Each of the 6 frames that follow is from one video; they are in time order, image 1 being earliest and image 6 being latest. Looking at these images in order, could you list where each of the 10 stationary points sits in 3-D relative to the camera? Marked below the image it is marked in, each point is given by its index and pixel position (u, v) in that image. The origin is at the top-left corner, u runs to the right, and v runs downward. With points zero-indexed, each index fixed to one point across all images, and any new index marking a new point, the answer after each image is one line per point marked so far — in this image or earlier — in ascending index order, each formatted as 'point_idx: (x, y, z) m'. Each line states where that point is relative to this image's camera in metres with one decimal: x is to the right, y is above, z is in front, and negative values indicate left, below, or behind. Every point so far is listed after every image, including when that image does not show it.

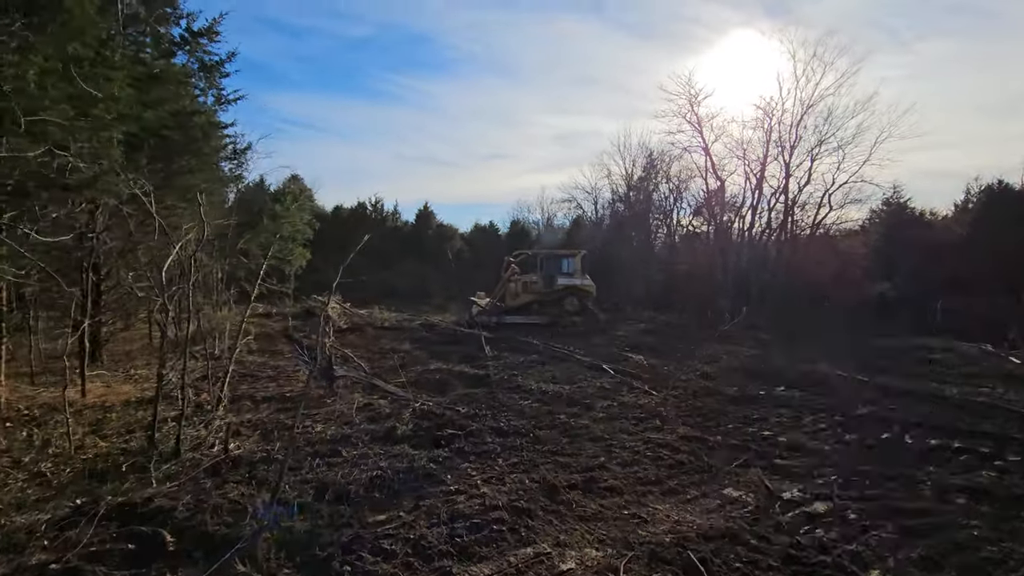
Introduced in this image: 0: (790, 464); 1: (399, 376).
0: (+3.1, -1.9, +5.5) m
1: (-2.3, -1.8, +10.2) m
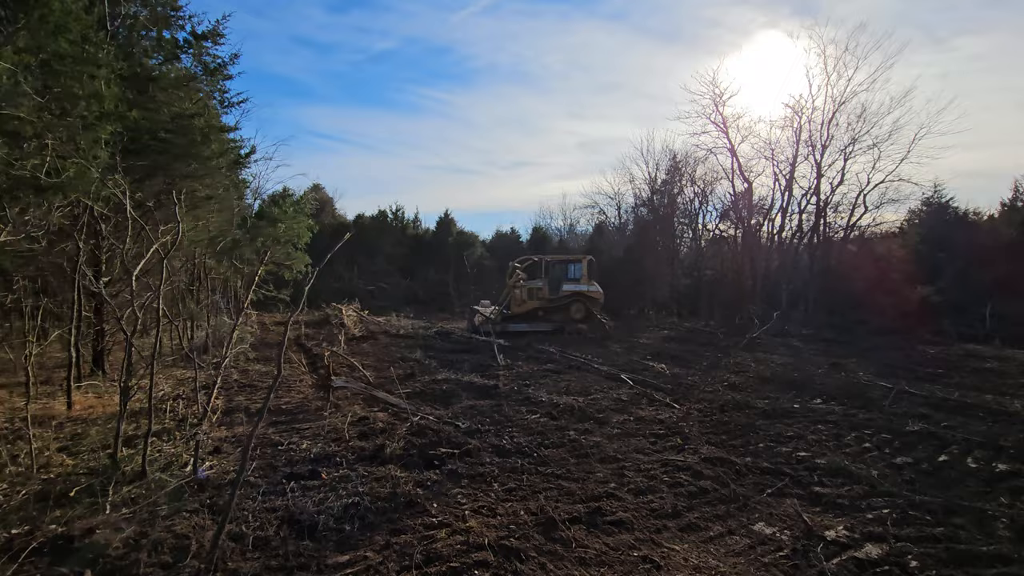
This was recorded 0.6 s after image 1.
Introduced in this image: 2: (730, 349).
0: (+3.0, -1.9, +4.8) m
1: (-2.1, -1.9, +9.7) m
2: (+7.6, -2.1, +17.4) m
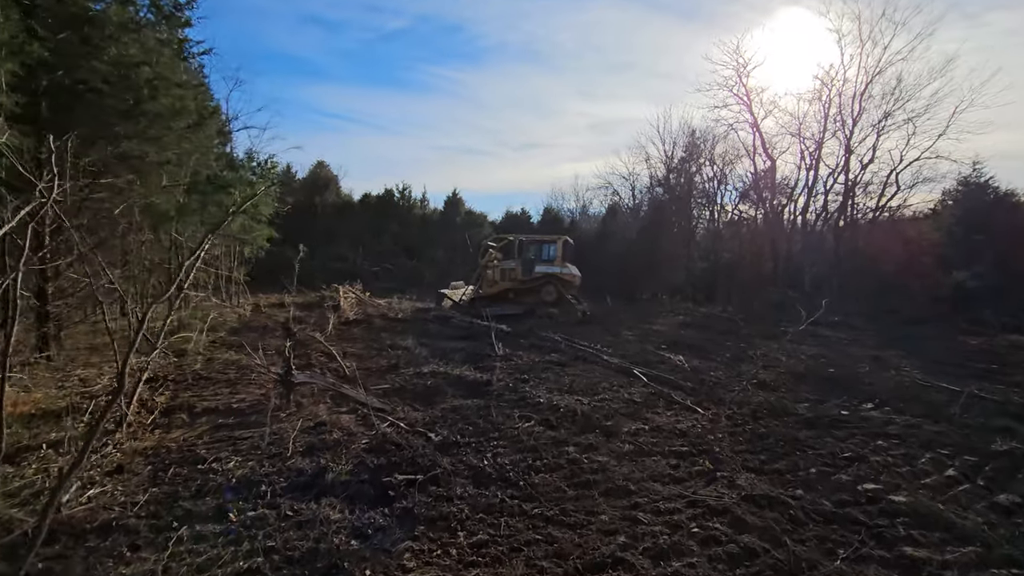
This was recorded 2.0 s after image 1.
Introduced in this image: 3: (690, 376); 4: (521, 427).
0: (+2.8, -1.8, +3.4) m
1: (-2.2, -1.5, +8.5) m
2: (+7.7, -1.6, +15.9) m
3: (+3.4, -1.7, +9.6) m
4: (+0.1, -1.6, +5.9) m
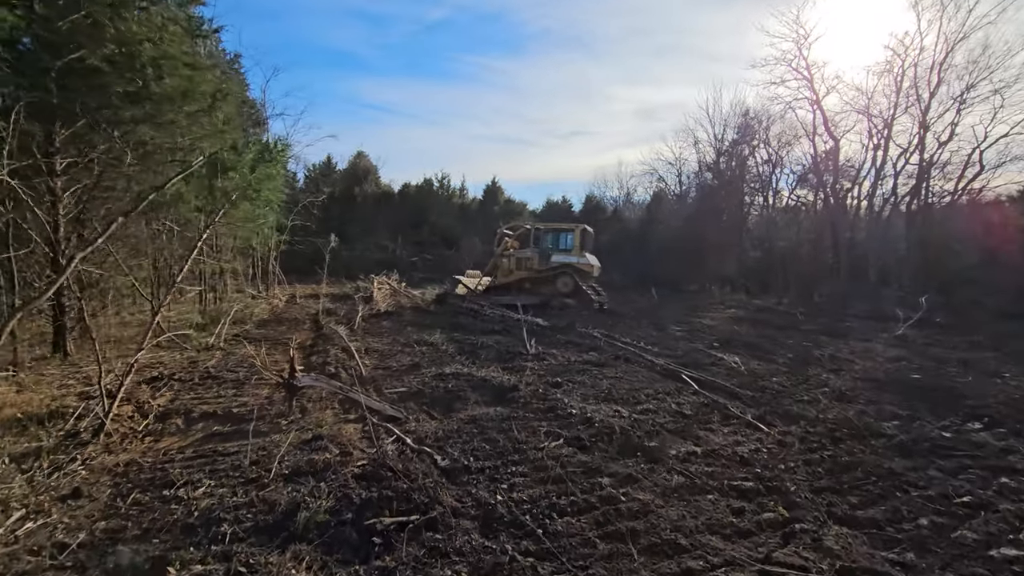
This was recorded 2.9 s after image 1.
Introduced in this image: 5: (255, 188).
0: (+2.8, -1.8, +2.2) m
1: (-1.7, -1.4, +7.7) m
2: (+8.7, -1.4, +14.3) m
3: (+3.9, -1.6, +8.4) m
4: (+0.3, -1.6, +5.0) m
5: (-6.4, +2.5, +12.4) m
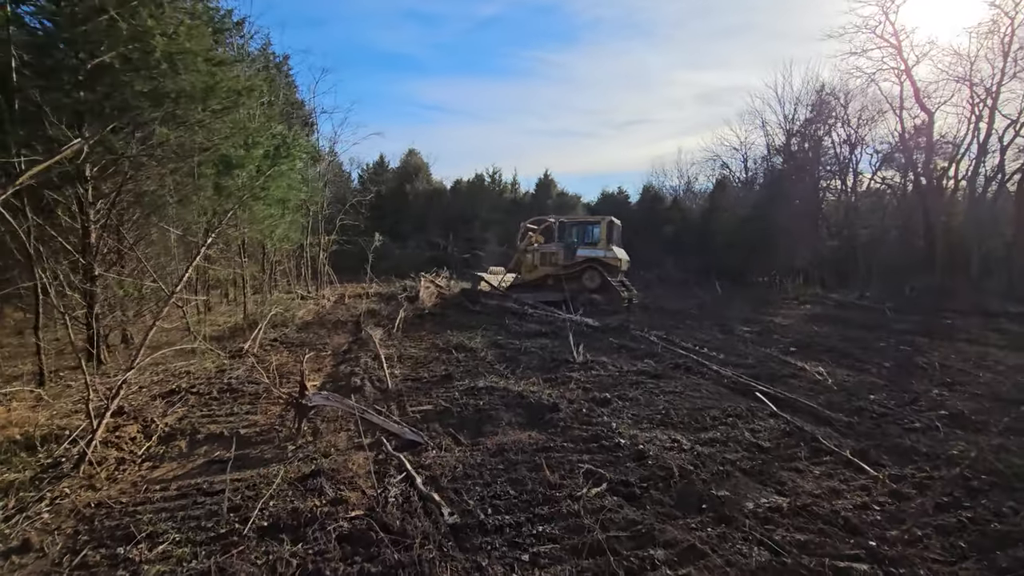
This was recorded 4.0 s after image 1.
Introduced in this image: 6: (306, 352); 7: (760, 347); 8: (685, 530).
0: (+2.8, -1.9, +1.0) m
1: (-1.2, -1.5, +6.9) m
2: (+10.0, -1.2, +12.4) m
3: (+4.5, -1.6, +7.0) m
4: (+0.6, -1.7, +4.0) m
5: (-5.4, +2.4, +12.1) m
6: (-4.0, -1.2, +9.7) m
7: (+5.3, -1.2, +10.6) m
8: (+1.2, -1.7, +3.6) m
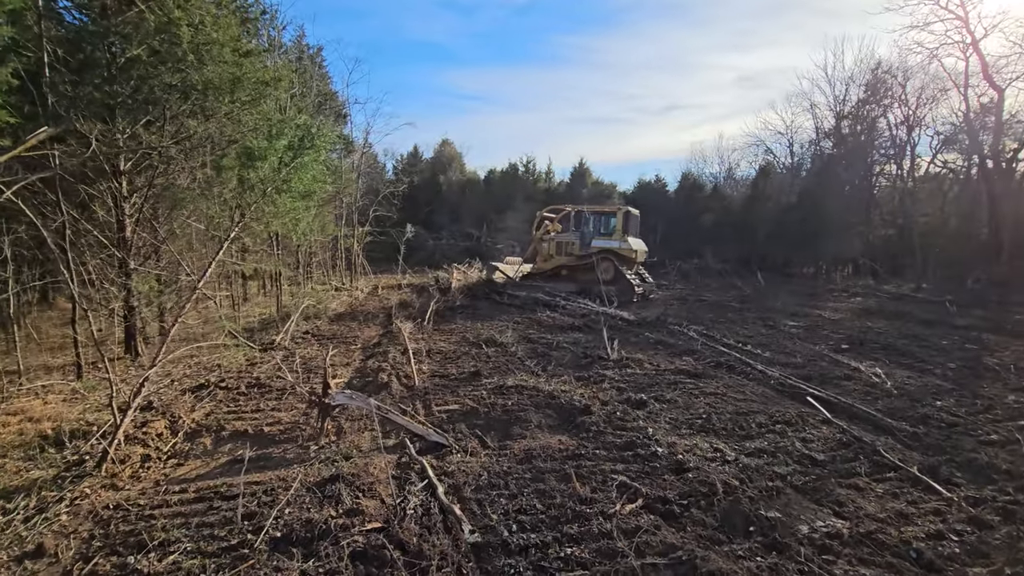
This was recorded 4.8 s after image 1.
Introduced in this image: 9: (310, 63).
0: (+2.7, -2.0, +0.5) m
1: (-0.8, -1.4, +6.7) m
2: (+10.7, -1.1, +11.4) m
3: (+4.9, -1.5, +6.4) m
4: (+0.8, -1.7, +3.7) m
5: (-4.6, +2.6, +12.1) m
6: (-3.4, -1.1, +9.7) m
7: (+5.9, -1.1, +10.0) m
8: (+1.4, -1.7, +3.2) m
9: (-5.9, +6.6, +14.6) m
